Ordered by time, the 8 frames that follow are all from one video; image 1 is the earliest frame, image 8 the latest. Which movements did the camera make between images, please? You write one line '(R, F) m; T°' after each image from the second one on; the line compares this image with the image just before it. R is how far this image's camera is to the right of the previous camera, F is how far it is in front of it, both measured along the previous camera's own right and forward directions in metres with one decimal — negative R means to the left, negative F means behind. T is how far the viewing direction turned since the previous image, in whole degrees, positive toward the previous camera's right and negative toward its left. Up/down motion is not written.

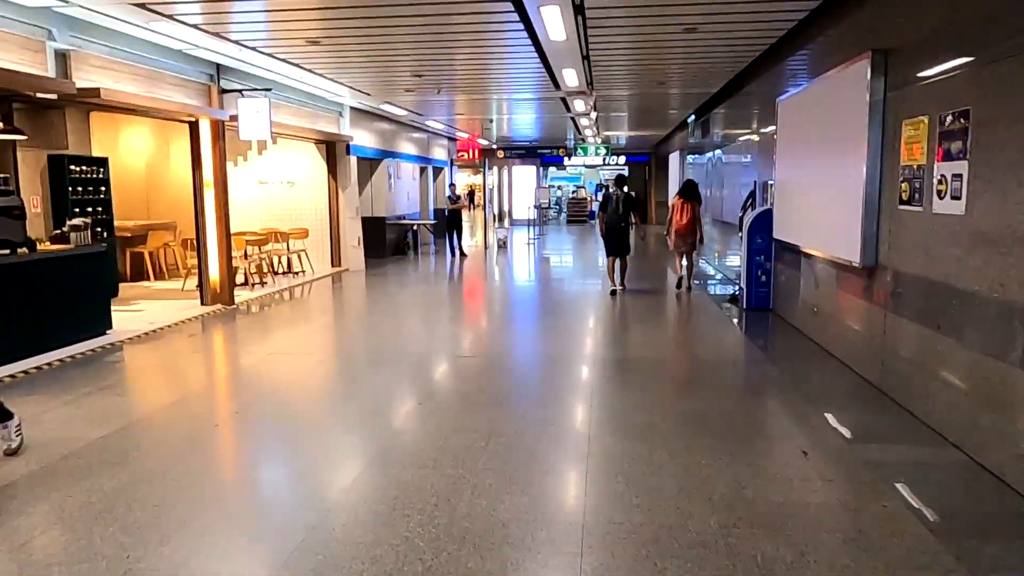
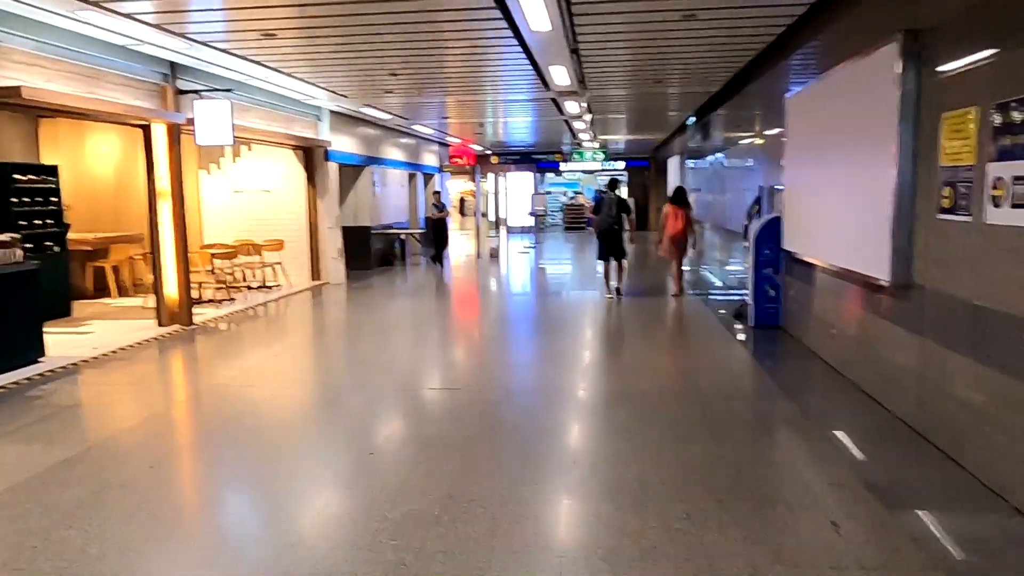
(+0.1, +0.6) m; 0°
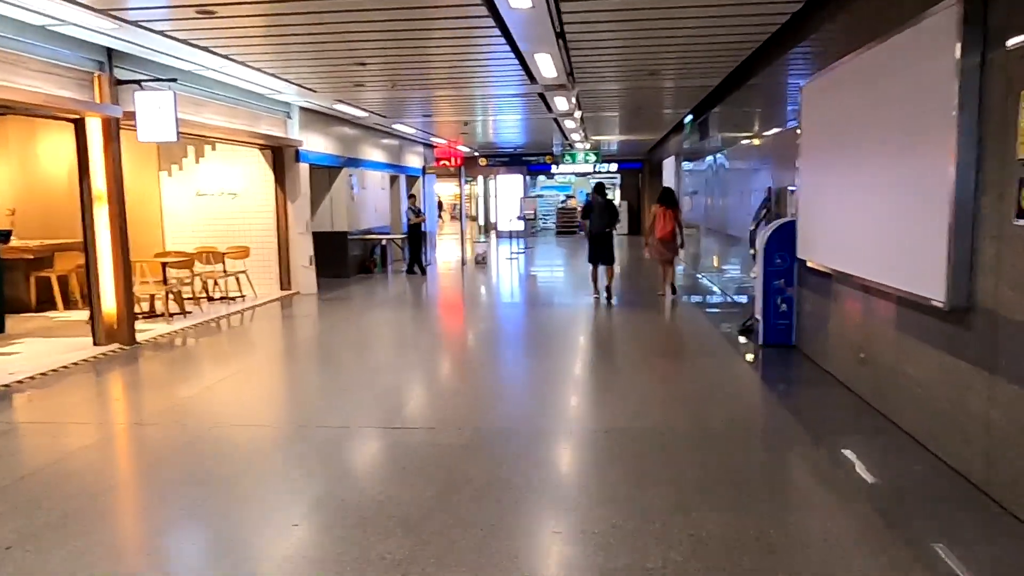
(+0.1, +0.7) m; 0°
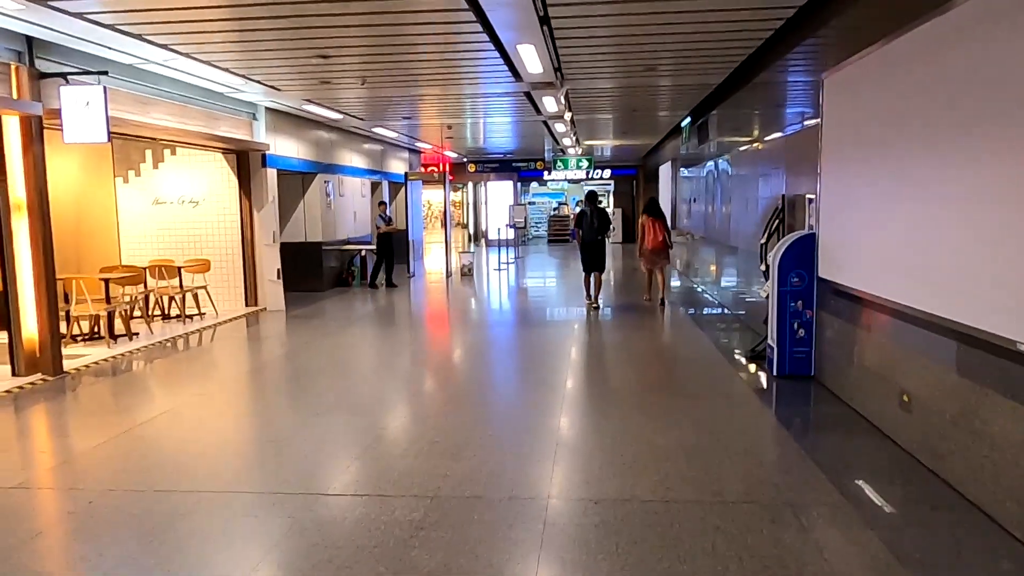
(+0.1, +0.7) m; 0°
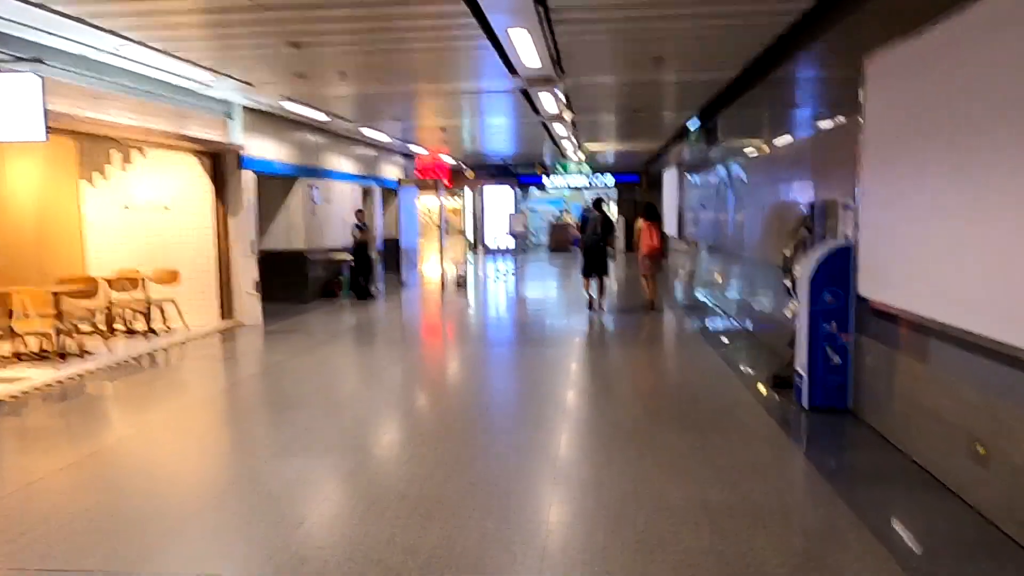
(+0.1, +0.6) m; 0°
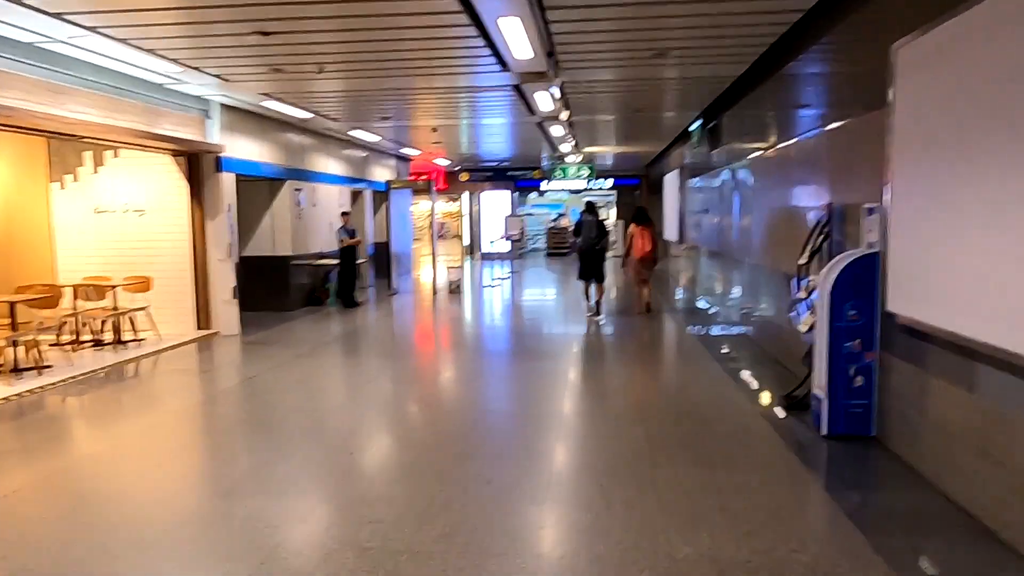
(+0.1, +0.4) m; 0°
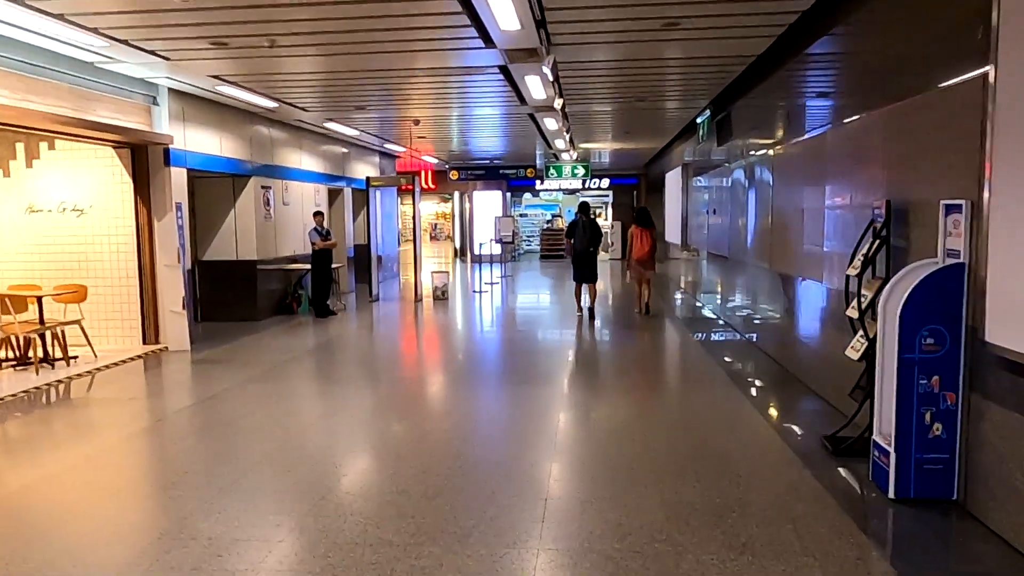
(+0.1, +0.8) m; 0°
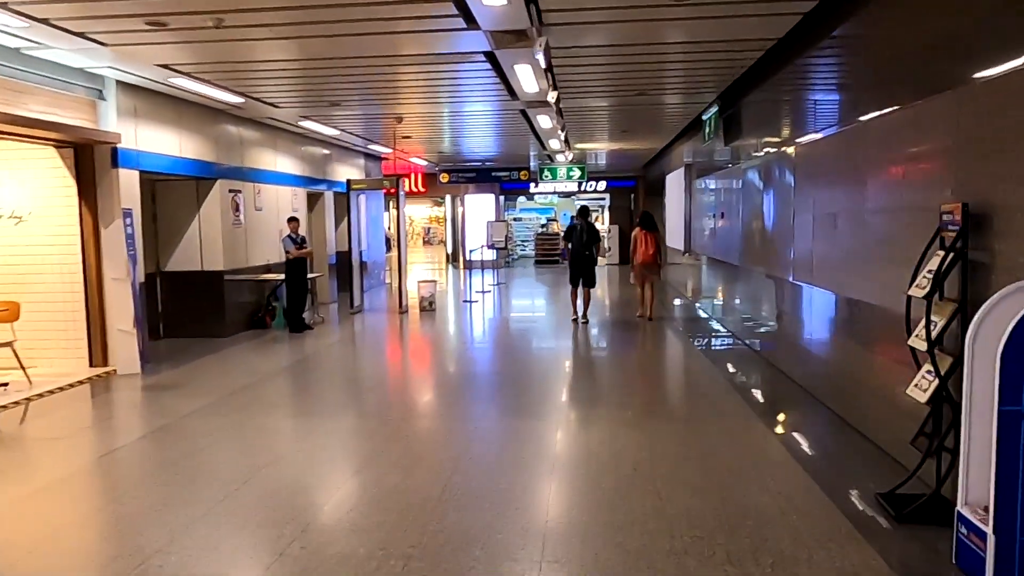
(0.0, +0.7) m; 0°
